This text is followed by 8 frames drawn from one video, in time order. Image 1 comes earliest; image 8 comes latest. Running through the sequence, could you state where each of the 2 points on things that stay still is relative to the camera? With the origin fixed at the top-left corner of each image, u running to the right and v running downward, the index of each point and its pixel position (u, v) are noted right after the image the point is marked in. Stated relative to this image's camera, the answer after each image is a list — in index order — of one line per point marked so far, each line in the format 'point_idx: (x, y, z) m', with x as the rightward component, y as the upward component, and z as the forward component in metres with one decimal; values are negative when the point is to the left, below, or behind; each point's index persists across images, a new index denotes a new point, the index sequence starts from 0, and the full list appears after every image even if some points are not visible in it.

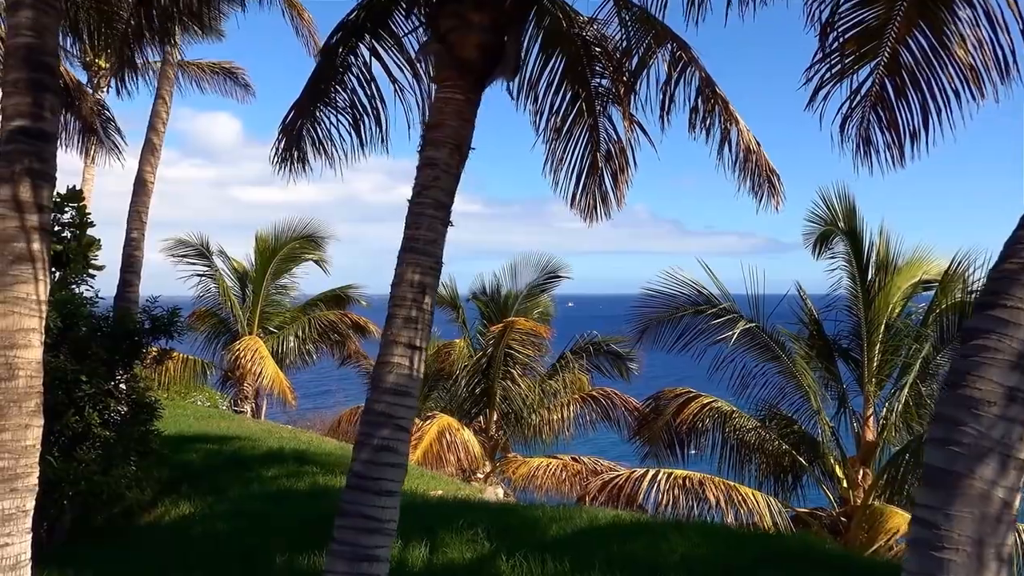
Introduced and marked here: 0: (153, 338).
0: (-3.2, -0.4, +7.2) m
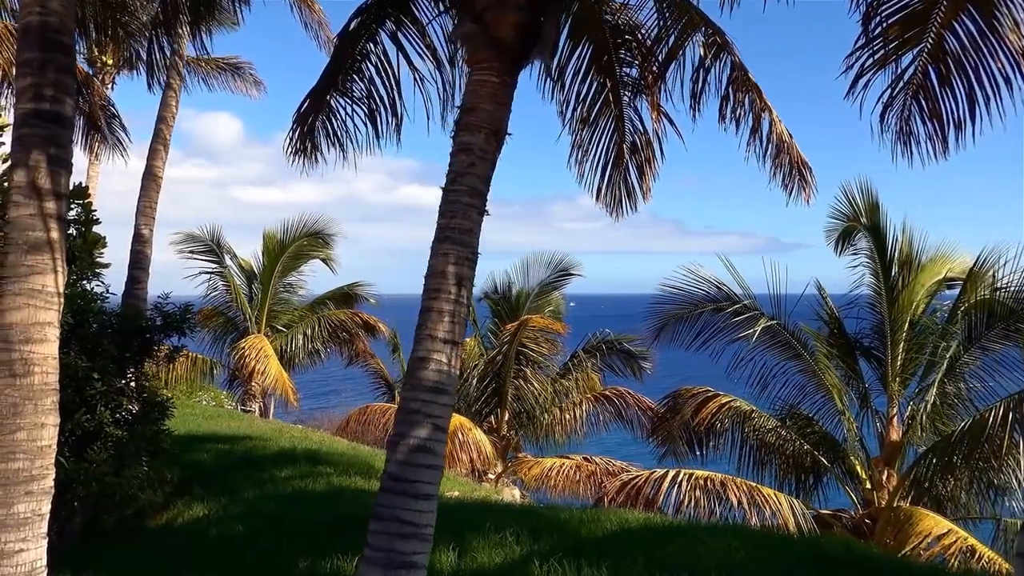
0: (-3.0, -0.4, +7.0) m
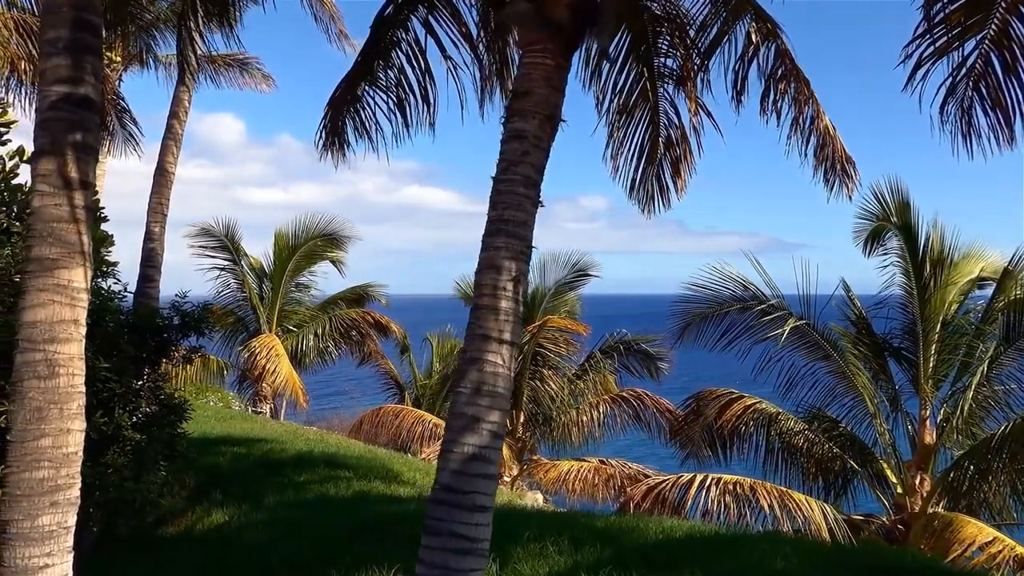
0: (-2.7, -0.4, +6.7) m
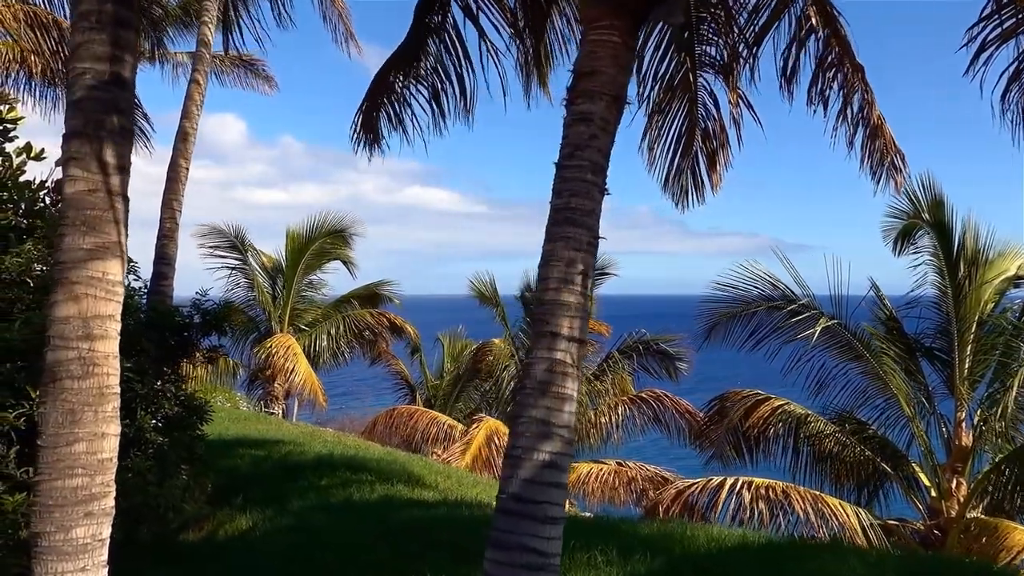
0: (-2.5, -0.4, +6.5) m
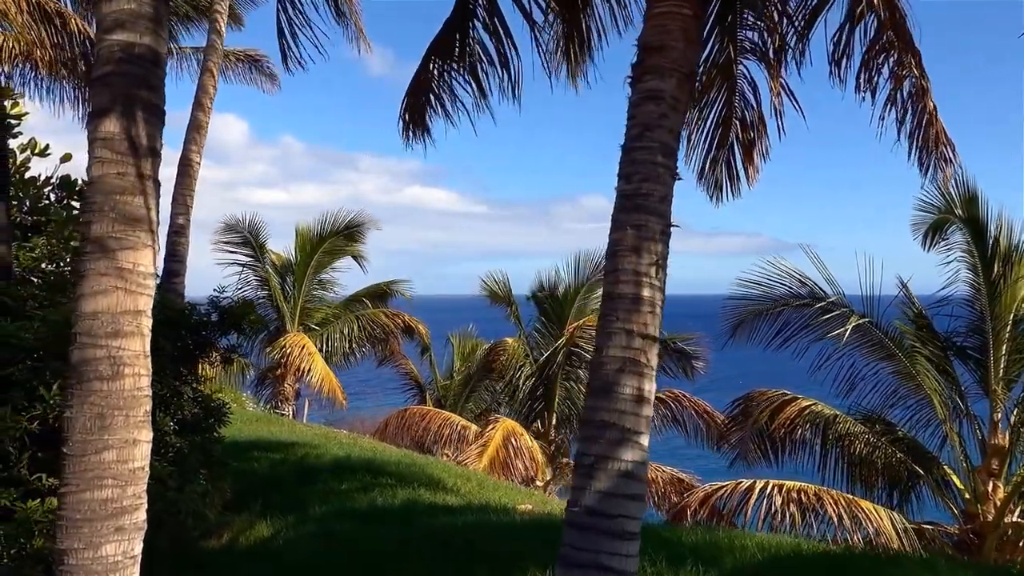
0: (-2.2, -0.3, +6.2) m
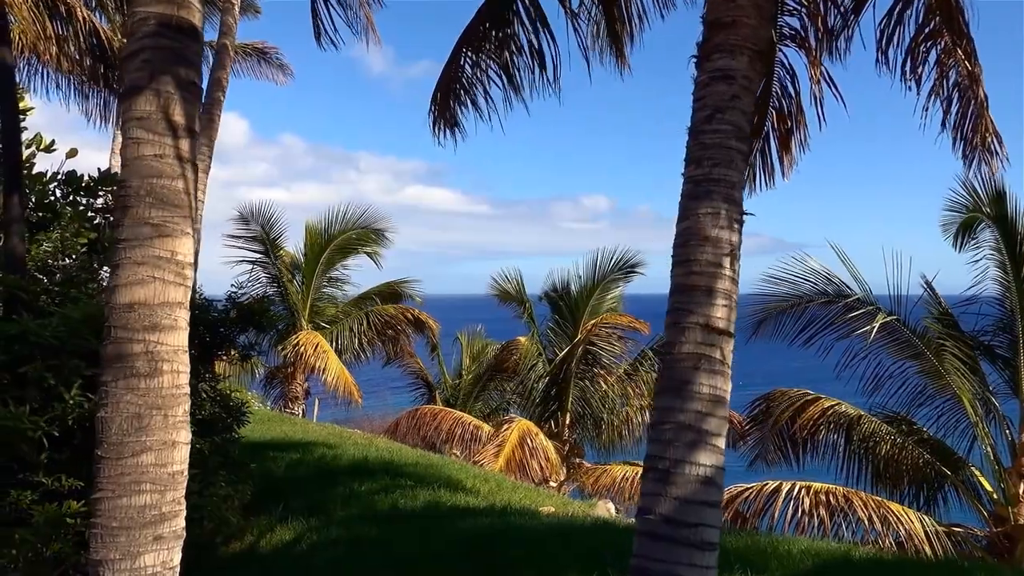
0: (-2.0, -0.3, +6.0) m
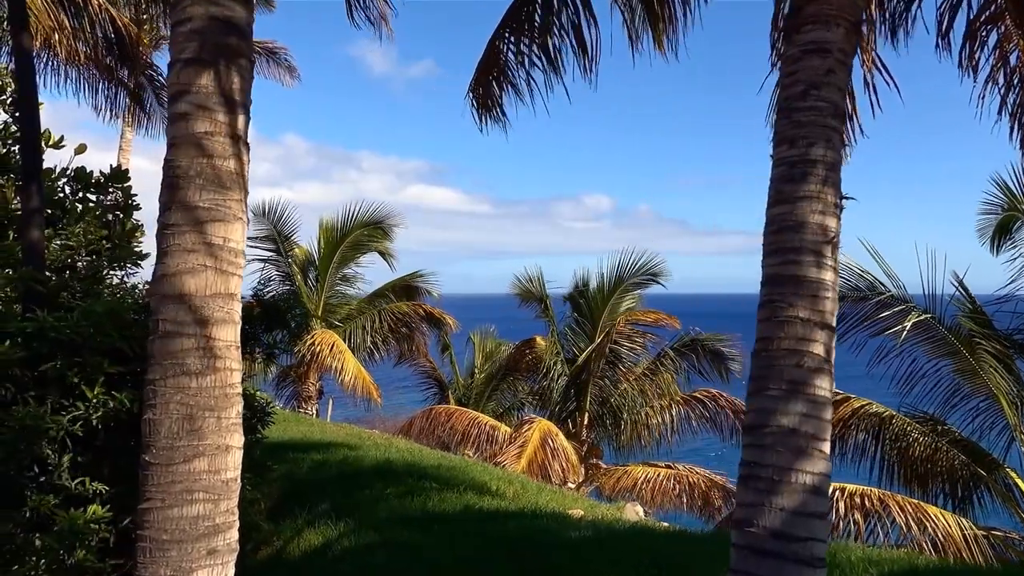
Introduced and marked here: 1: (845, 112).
0: (-1.7, -0.3, +5.8) m
1: (+1.1, +0.6, +2.6) m
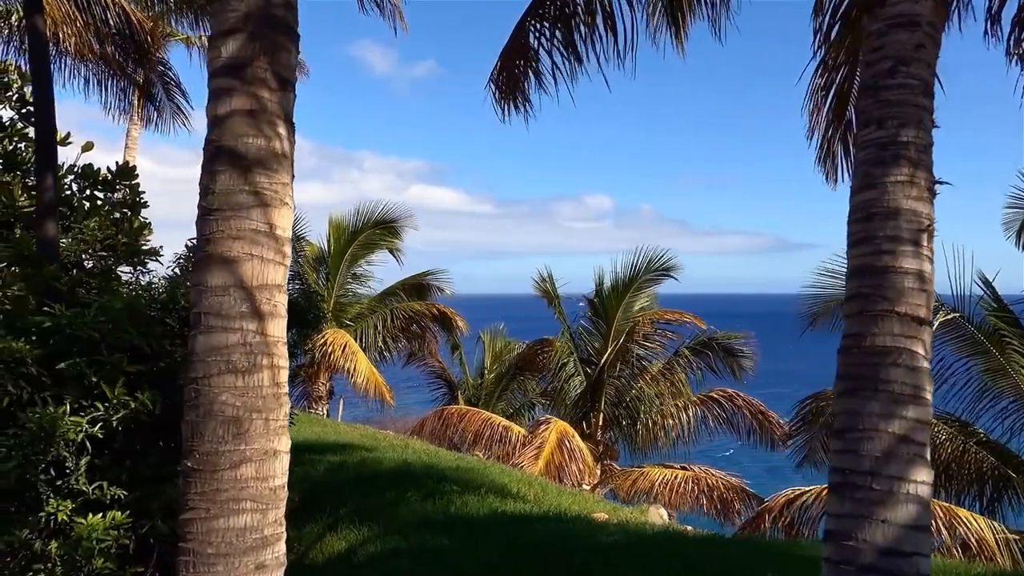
0: (-1.6, -0.2, +5.6) m
1: (+1.3, +0.6, +2.4) m
